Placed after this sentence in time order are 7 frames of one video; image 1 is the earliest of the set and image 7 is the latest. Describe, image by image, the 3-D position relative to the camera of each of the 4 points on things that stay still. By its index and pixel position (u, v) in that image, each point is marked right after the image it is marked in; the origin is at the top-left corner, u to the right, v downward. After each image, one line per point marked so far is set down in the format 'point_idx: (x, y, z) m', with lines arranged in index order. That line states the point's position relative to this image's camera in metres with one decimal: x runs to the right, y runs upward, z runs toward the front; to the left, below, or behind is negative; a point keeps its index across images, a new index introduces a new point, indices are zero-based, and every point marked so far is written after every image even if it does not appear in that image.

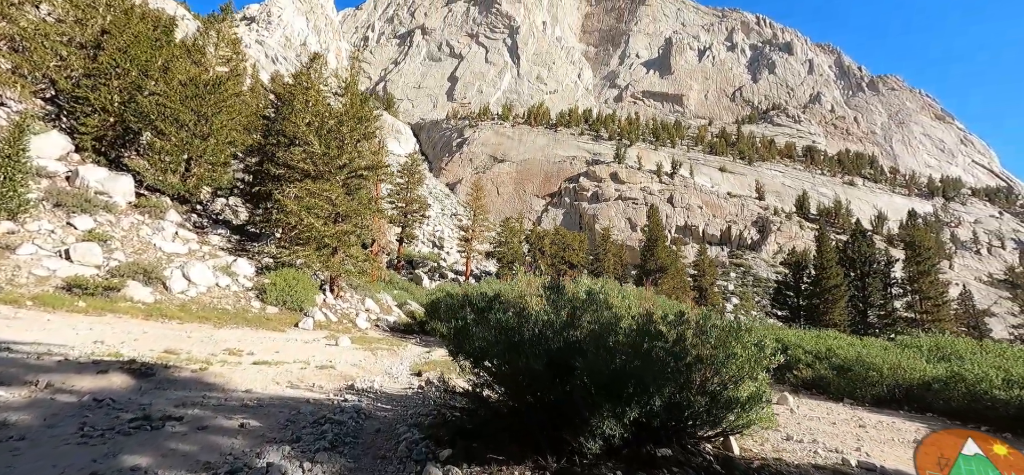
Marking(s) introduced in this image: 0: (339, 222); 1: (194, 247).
0: (-7.0, +0.7, +19.4) m
1: (-11.3, -0.3, +17.1) m
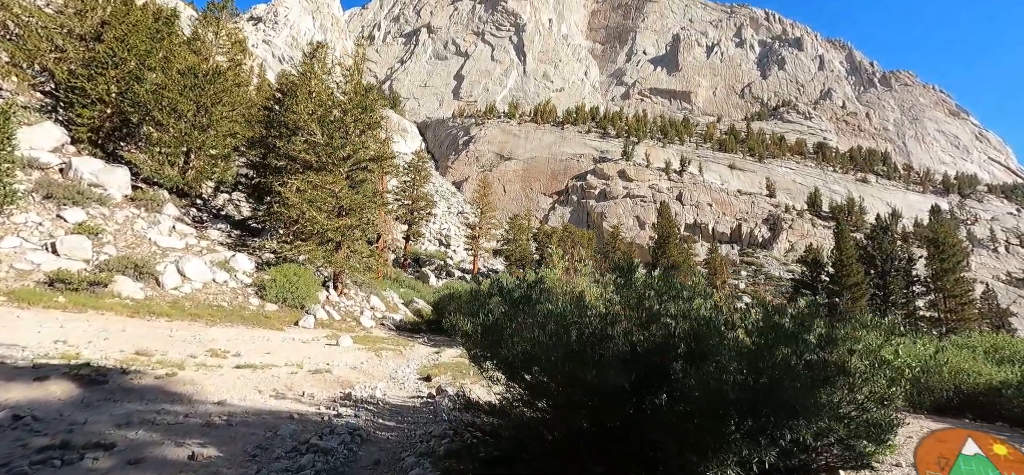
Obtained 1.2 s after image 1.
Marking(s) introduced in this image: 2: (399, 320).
0: (-6.6, +0.9, +18.6) m
1: (-10.9, -0.1, +16.4) m
2: (-4.6, -3.4, +19.7) m
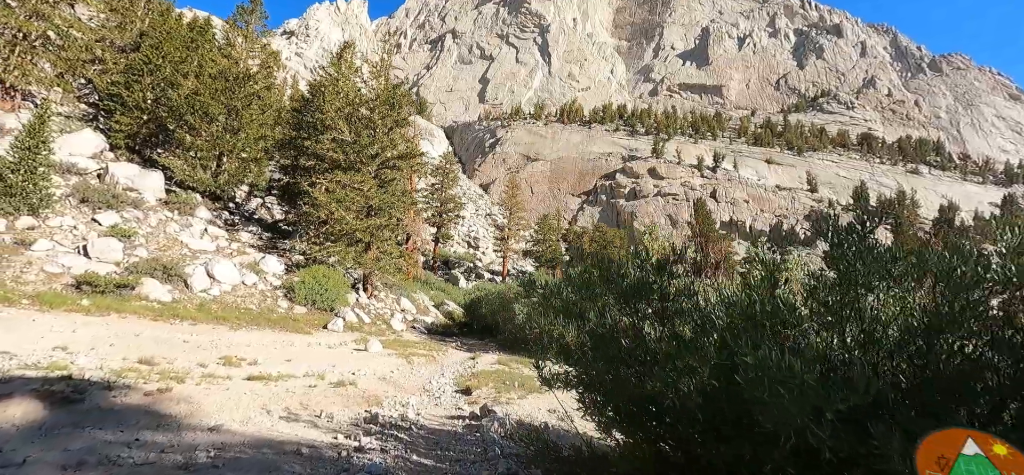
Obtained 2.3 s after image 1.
0: (-5.3, +0.8, +18.1) m
1: (-9.7, -0.2, +16.1) m
2: (-3.2, -3.4, +19.1) m
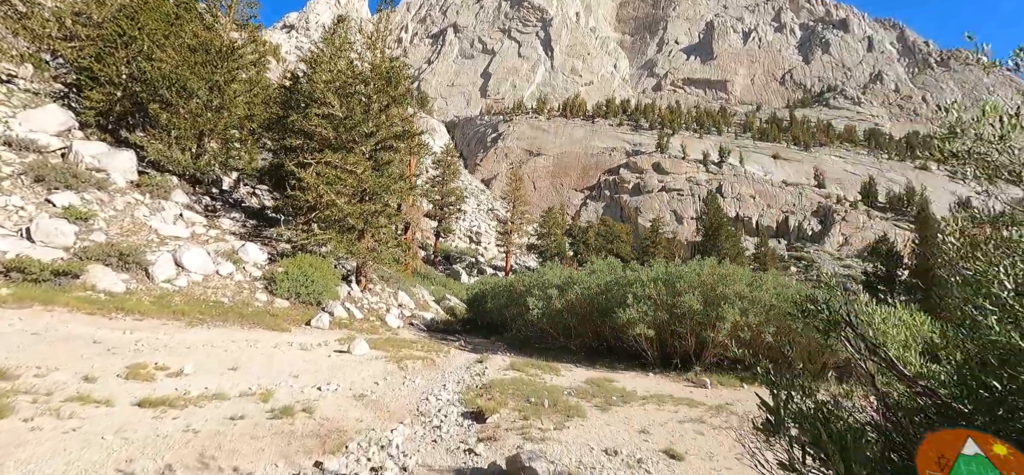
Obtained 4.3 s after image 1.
0: (-5.0, +1.3, +16.5) m
1: (-9.4, +0.2, +14.5) m
2: (-3.0, -3.0, +17.5) m
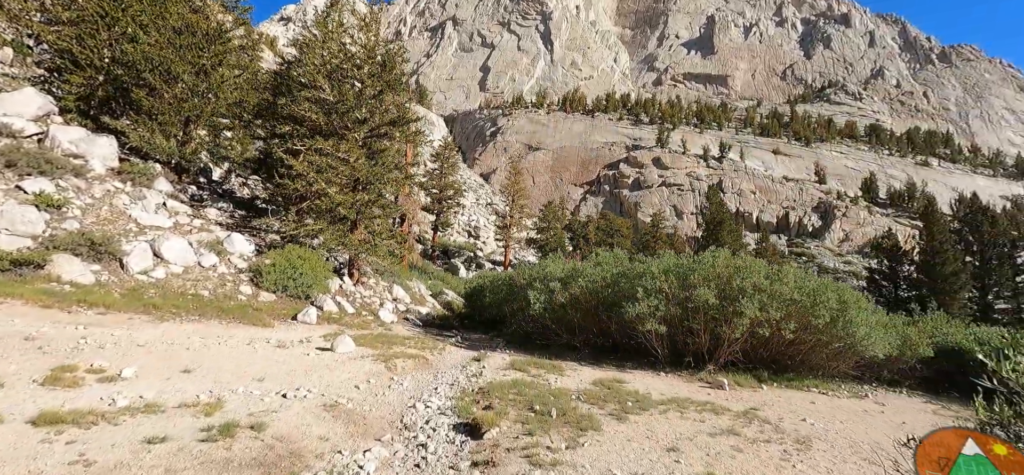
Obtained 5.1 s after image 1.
0: (-5.1, +1.5, +15.8) m
1: (-9.5, +0.5, +13.9) m
2: (-3.0, -2.7, +16.9) m
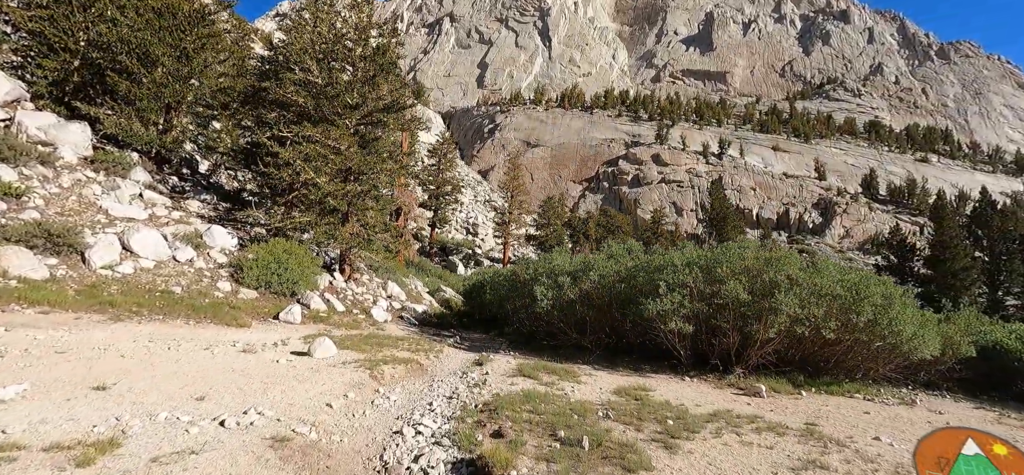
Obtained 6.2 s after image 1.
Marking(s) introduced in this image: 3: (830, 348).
0: (-5.0, +1.7, +14.9) m
1: (-9.4, +0.7, +12.9) m
2: (-3.0, -2.5, +16.0) m
3: (+6.6, -2.3, +10.0) m
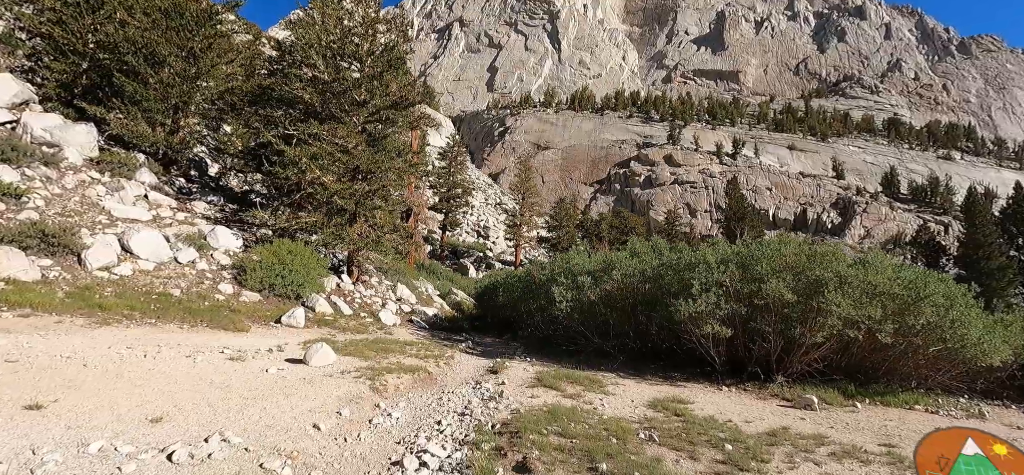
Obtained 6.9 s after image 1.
0: (-4.6, +1.7, +14.4) m
1: (-9.0, +0.6, +12.6) m
2: (-2.5, -2.5, +15.5) m
3: (+6.9, -2.2, +9.2) m
